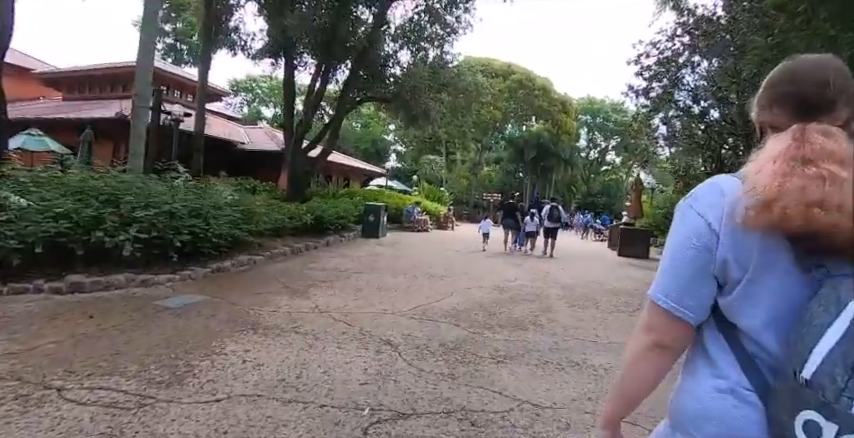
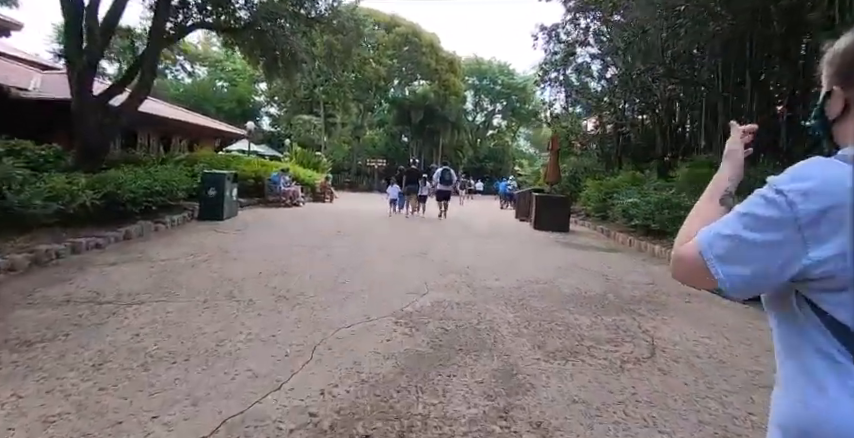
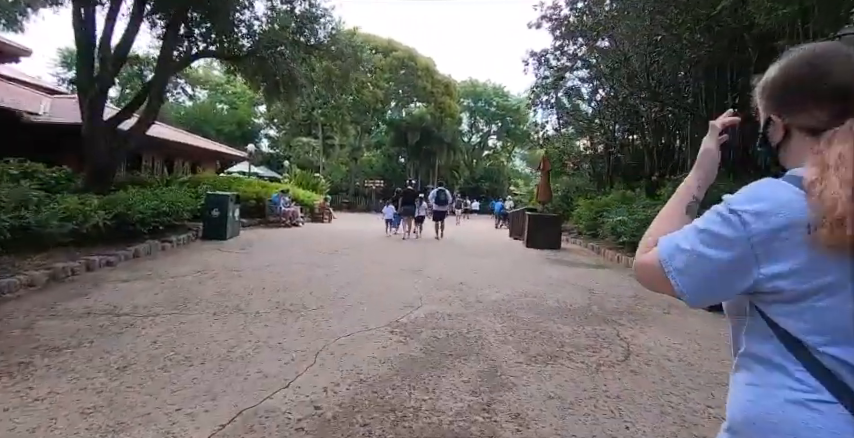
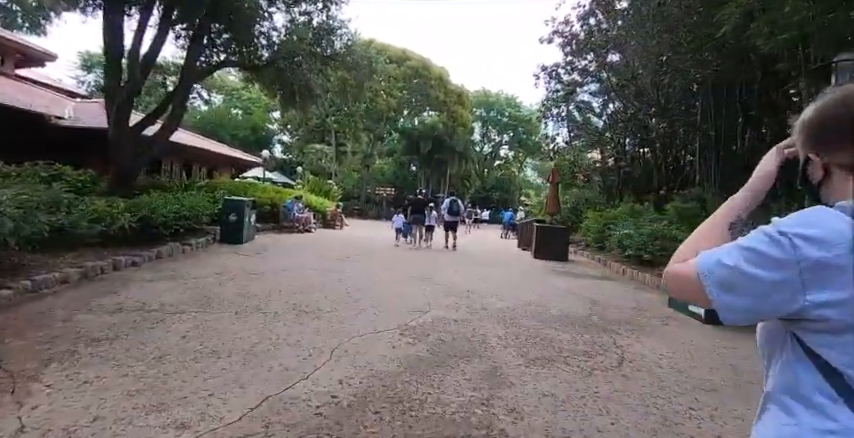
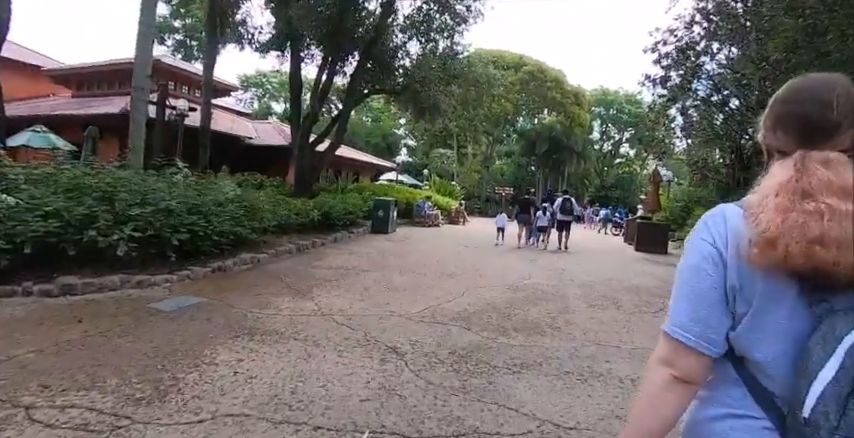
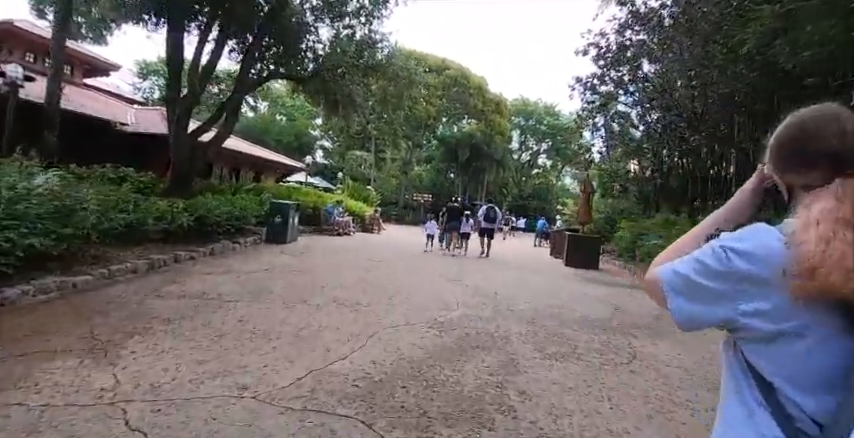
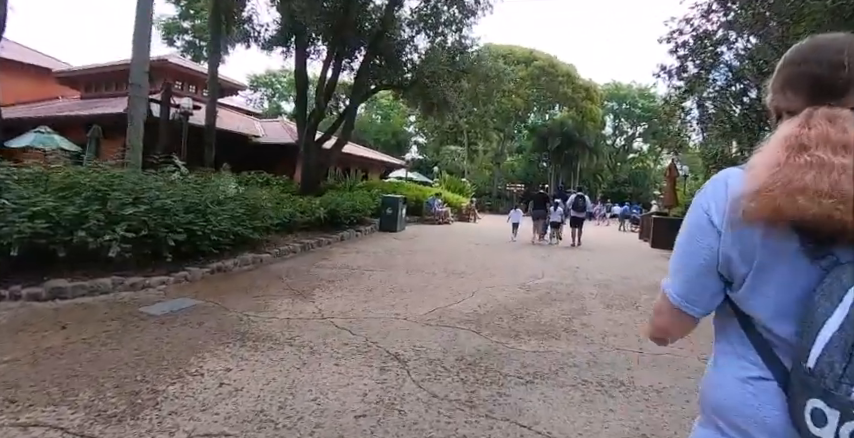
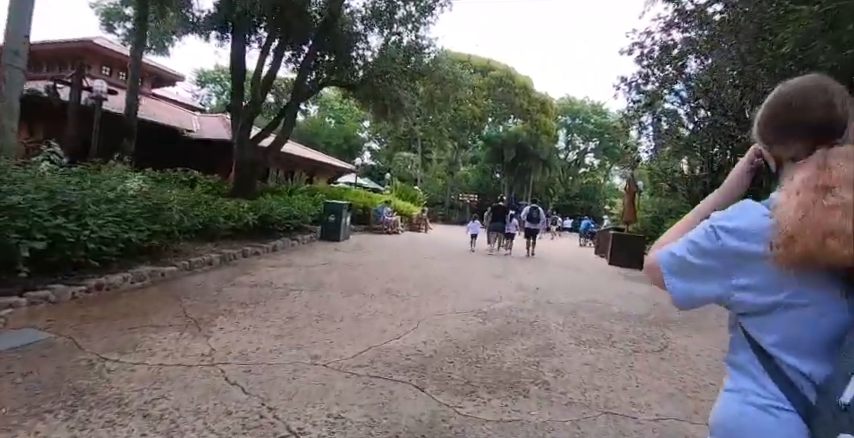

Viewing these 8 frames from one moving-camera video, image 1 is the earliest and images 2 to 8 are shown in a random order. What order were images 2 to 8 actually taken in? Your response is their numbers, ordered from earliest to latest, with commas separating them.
5, 7, 8, 6, 4, 3, 2
